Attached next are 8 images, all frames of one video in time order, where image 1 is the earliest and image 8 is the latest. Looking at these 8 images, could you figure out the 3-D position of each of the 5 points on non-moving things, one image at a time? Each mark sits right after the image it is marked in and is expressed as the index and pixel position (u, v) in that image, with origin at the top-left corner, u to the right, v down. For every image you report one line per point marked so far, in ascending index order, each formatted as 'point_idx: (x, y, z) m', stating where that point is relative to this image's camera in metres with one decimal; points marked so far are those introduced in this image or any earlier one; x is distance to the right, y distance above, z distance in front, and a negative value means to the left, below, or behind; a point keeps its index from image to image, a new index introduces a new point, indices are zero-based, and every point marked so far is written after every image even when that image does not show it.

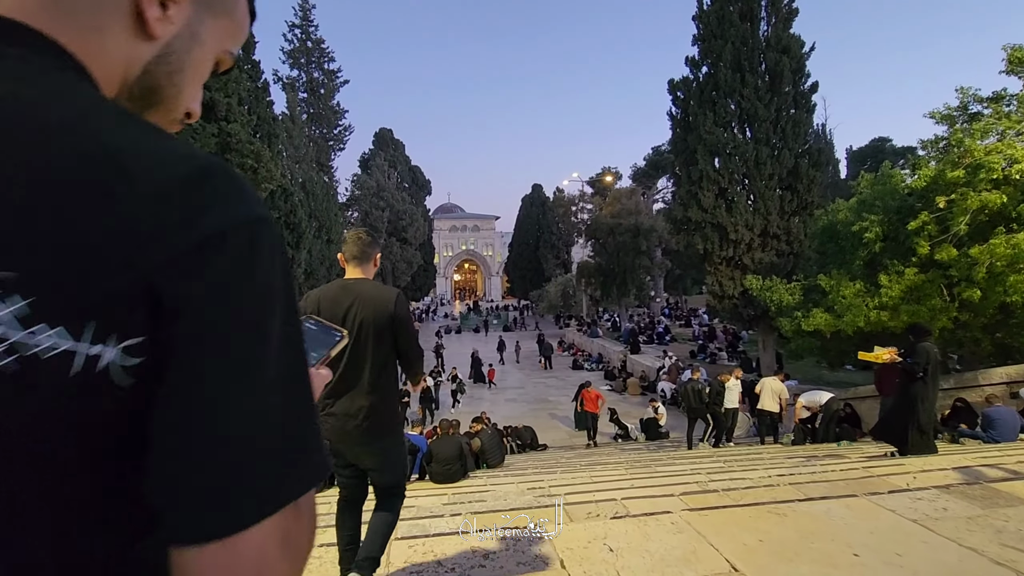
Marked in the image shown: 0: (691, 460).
0: (+2.6, -2.5, +7.7) m
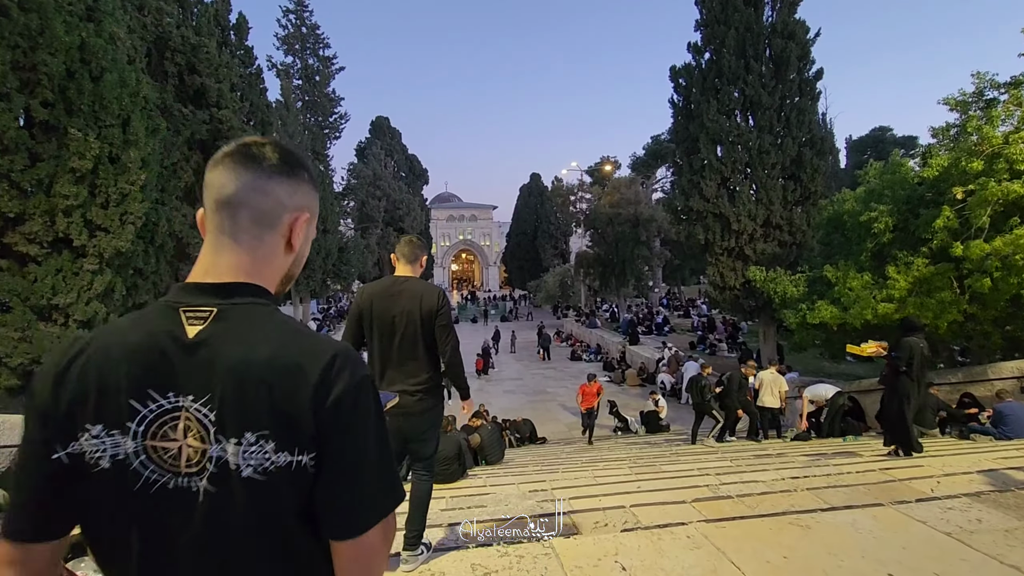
0: (+2.6, -2.4, +7.5) m
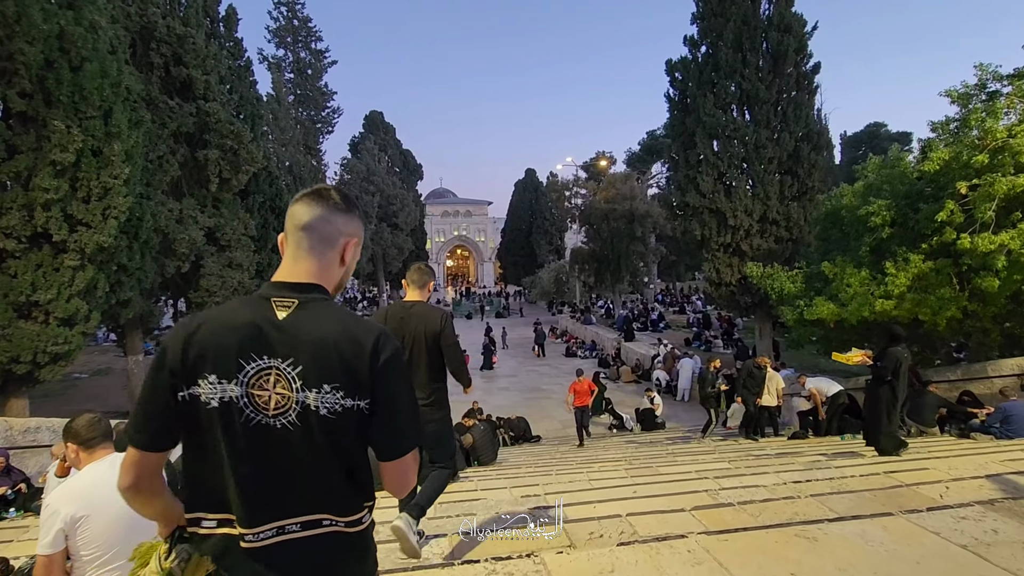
0: (+2.5, -2.4, +7.4) m
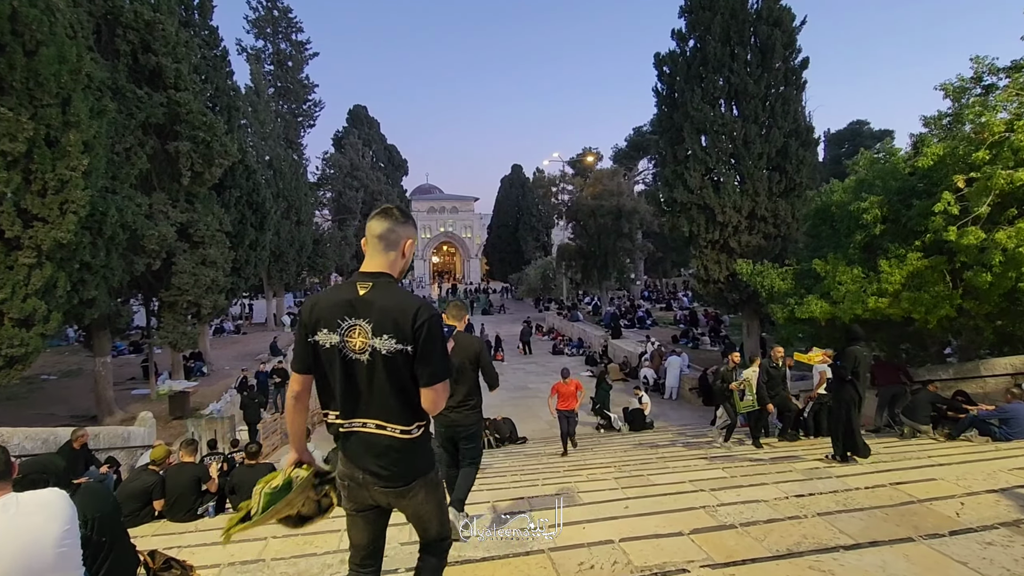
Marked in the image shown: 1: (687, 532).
0: (+2.3, -2.4, +7.1) m
1: (+1.2, -1.6, +3.5) m
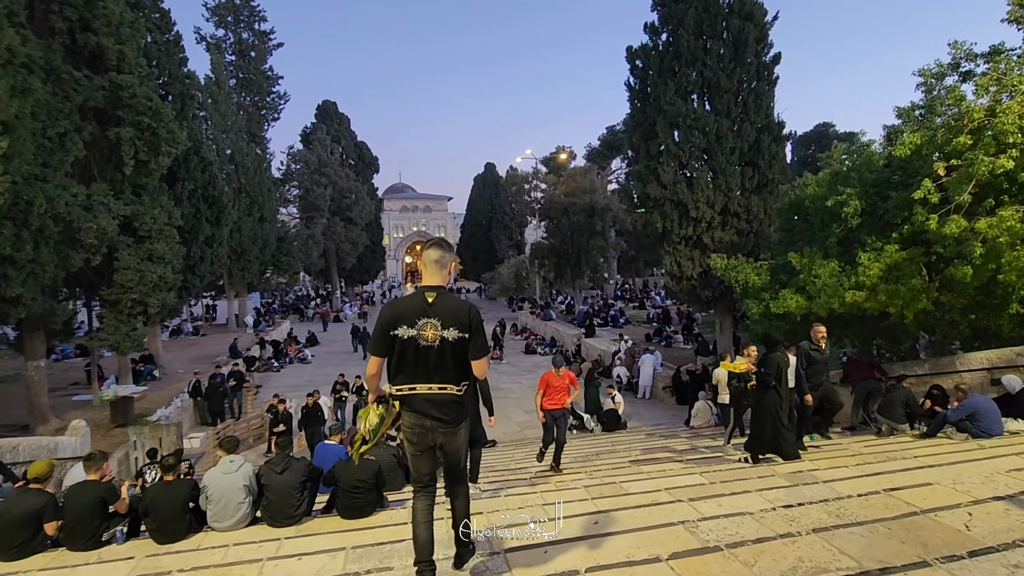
0: (+1.8, -2.3, +6.6) m
1: (+0.9, -1.5, +3.0) m
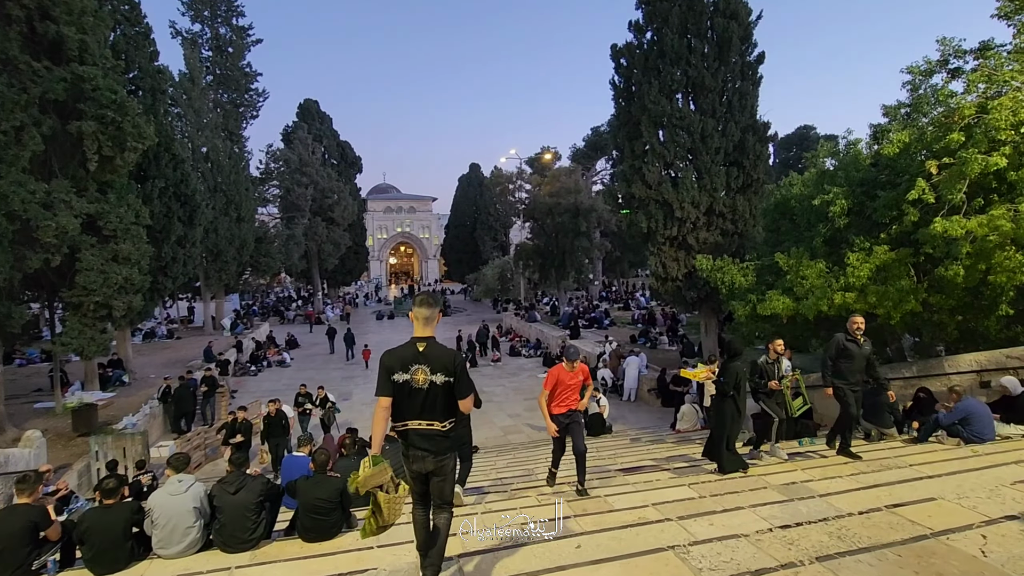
0: (+1.6, -2.3, +6.3) m
1: (+0.7, -1.5, +2.7) m
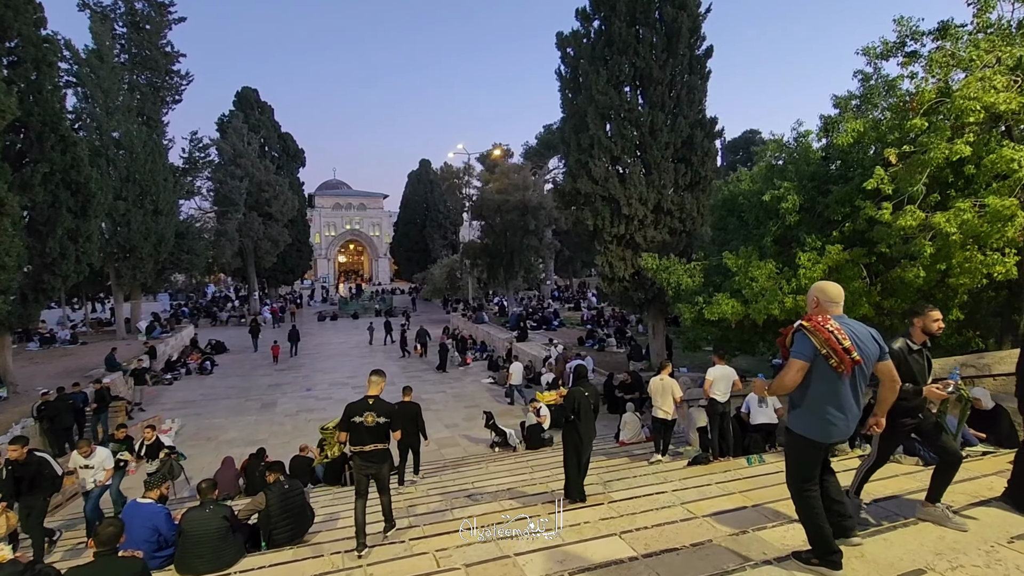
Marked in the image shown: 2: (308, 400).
0: (+0.6, -2.3, +5.2) m
1: (0.0, -1.6, +1.5) m
2: (-7.1, -3.9, +18.3) m
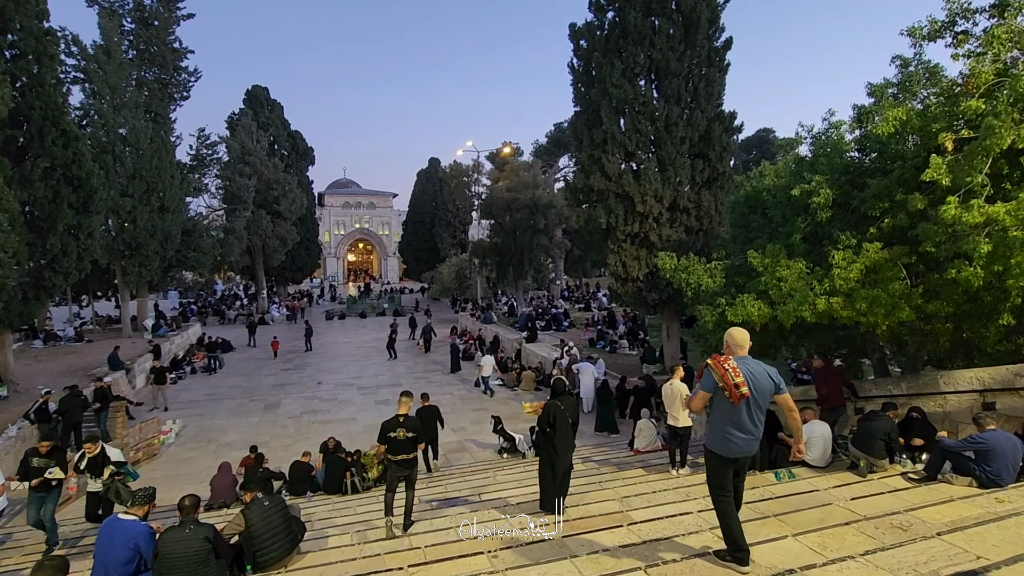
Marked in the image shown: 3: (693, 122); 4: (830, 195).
0: (+0.7, -2.3, +4.7) m
1: (+0.1, -1.6, +1.0) m
2: (-6.8, -3.8, +17.9) m
3: (+5.5, +5.0, +15.9) m
4: (+4.9, +1.4, +8.2) m
